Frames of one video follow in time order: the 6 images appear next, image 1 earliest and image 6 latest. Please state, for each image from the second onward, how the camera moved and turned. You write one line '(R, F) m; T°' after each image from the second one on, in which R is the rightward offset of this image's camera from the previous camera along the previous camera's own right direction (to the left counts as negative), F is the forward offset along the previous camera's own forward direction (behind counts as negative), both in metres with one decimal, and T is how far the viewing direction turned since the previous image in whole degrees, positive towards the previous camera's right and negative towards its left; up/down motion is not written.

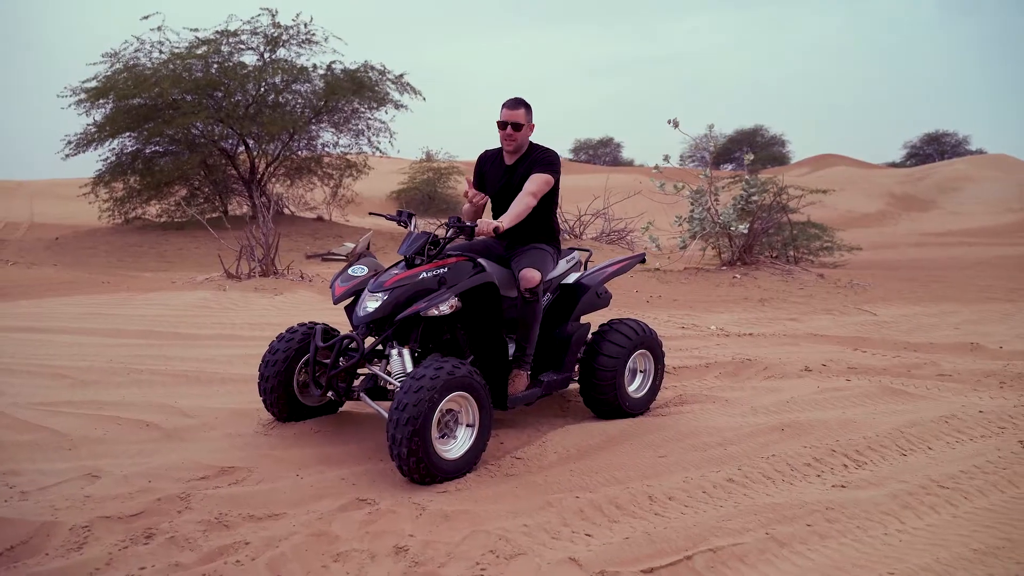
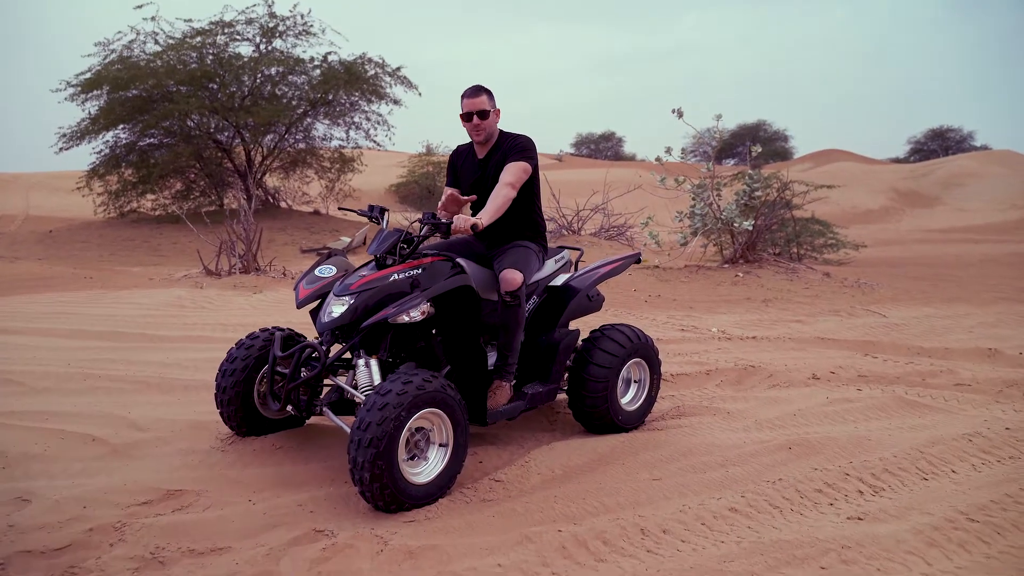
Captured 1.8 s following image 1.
(+0.1, +0.4) m; 0°
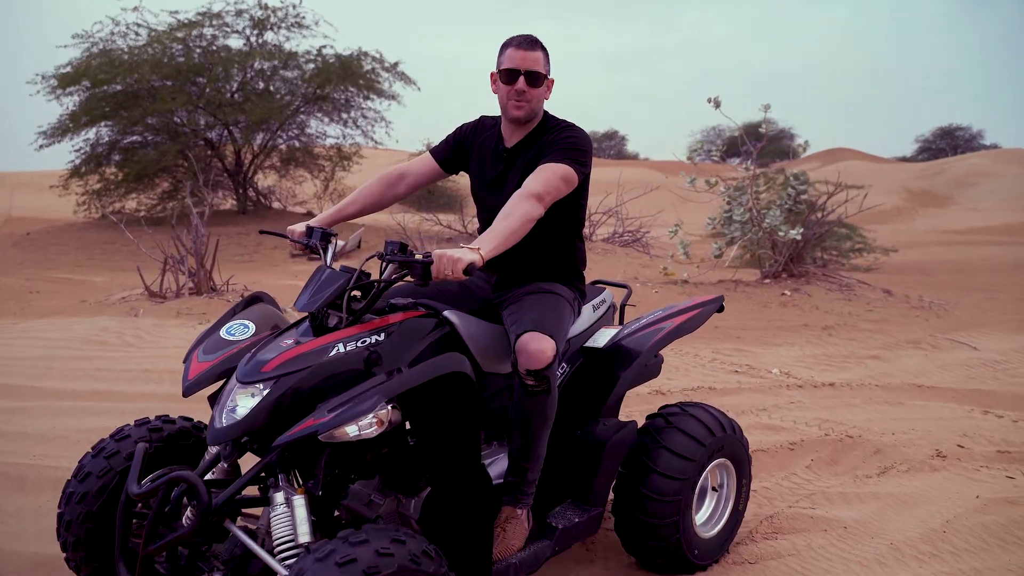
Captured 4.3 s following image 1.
(-0.1, +1.5) m; 0°
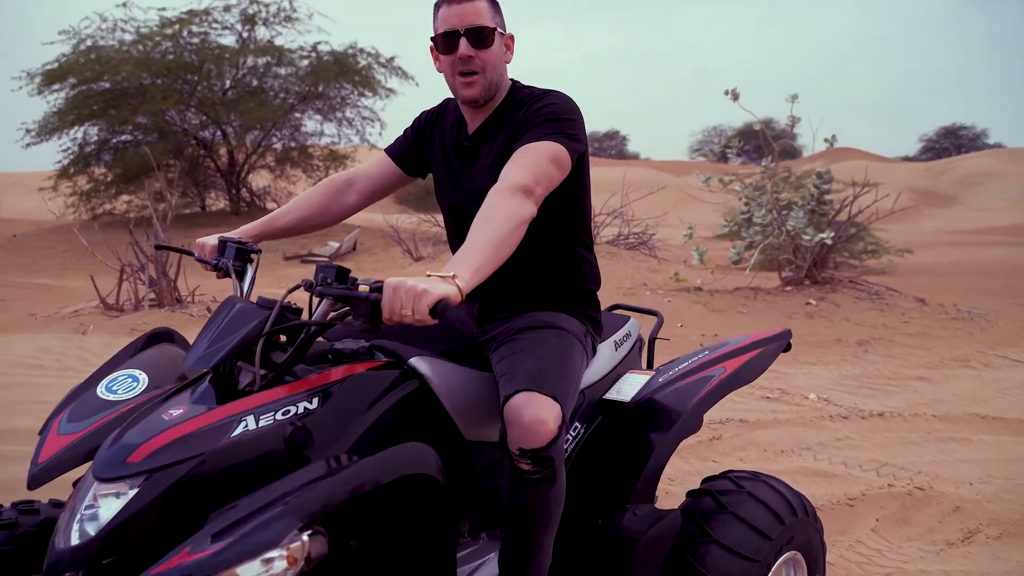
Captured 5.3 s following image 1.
(0.0, +0.7) m; 0°
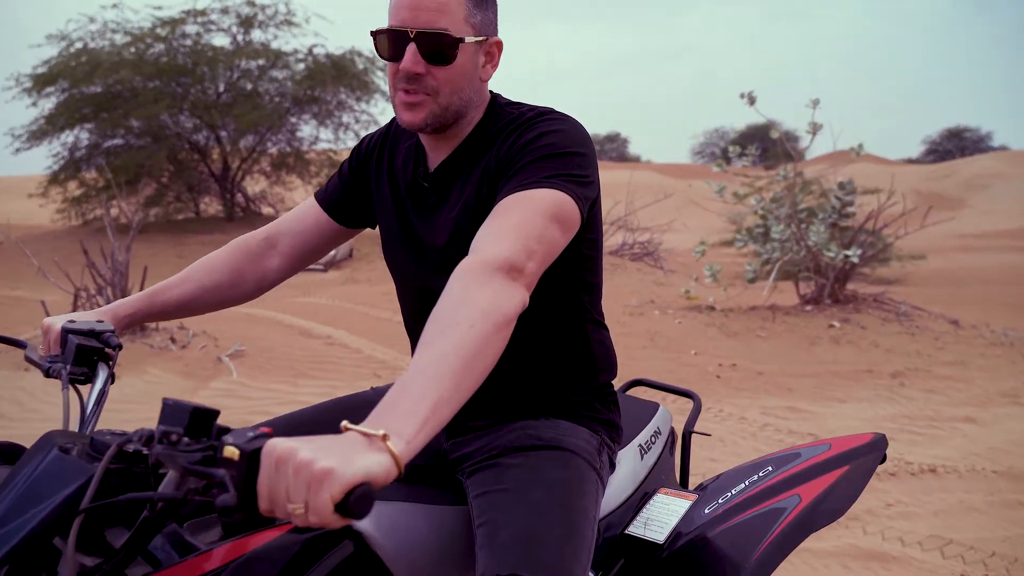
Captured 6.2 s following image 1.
(0.0, +0.6) m; 0°
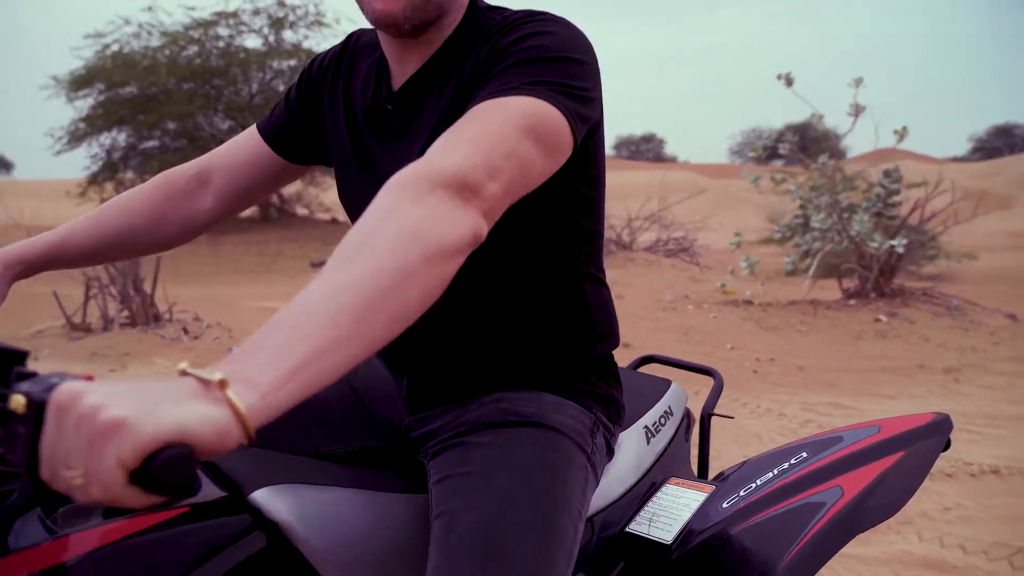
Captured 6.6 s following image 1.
(+0.1, +0.3) m; -3°
